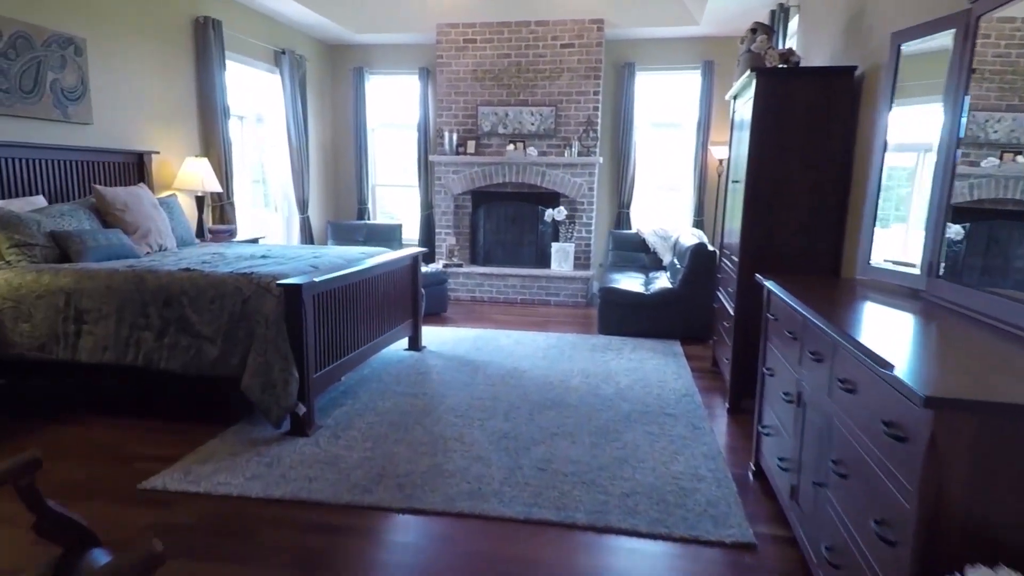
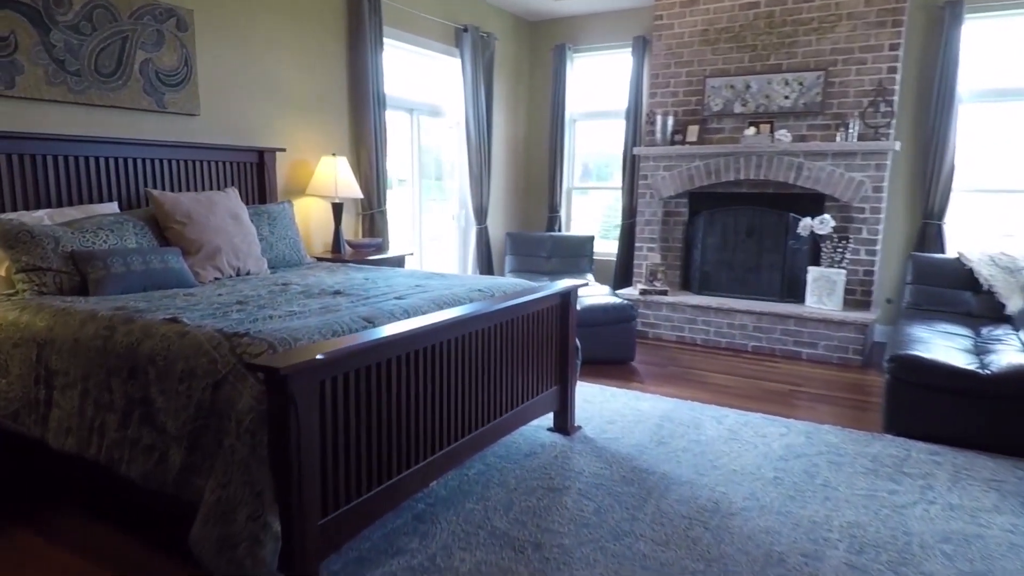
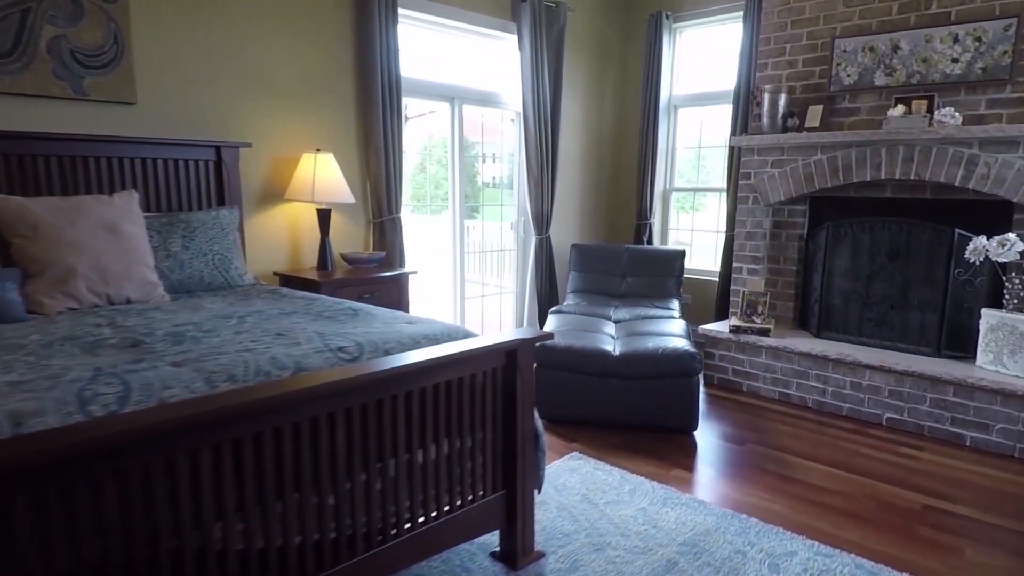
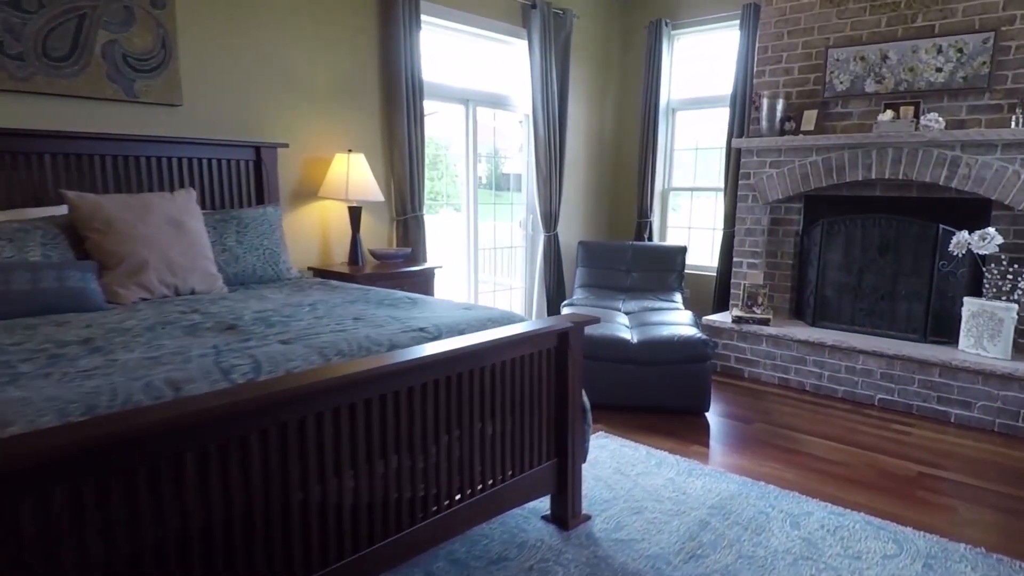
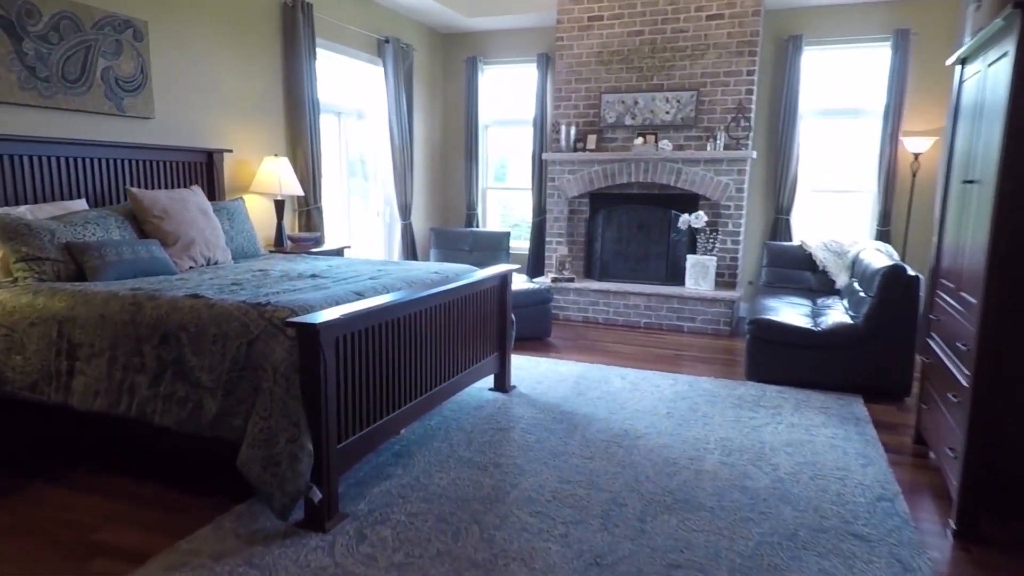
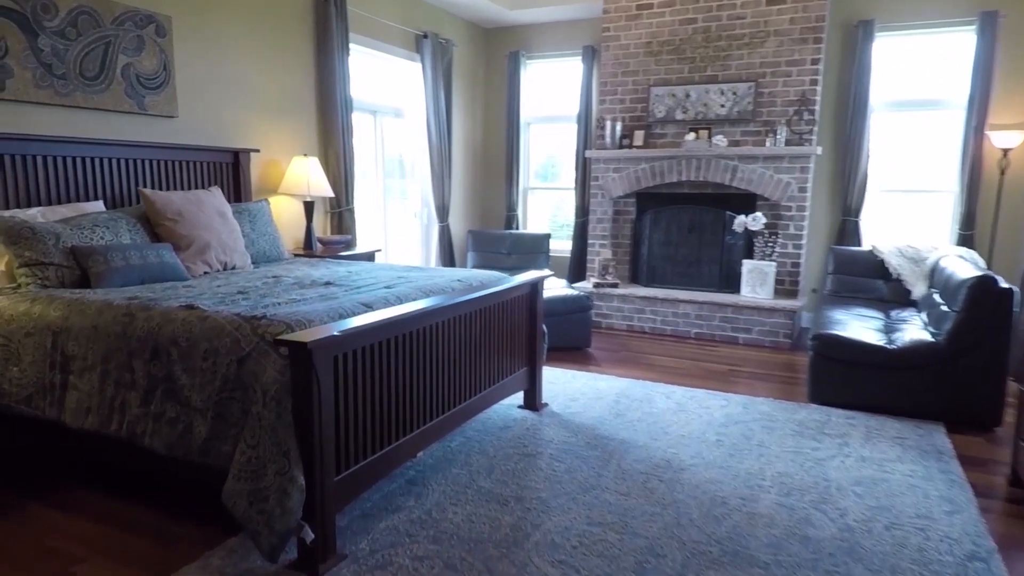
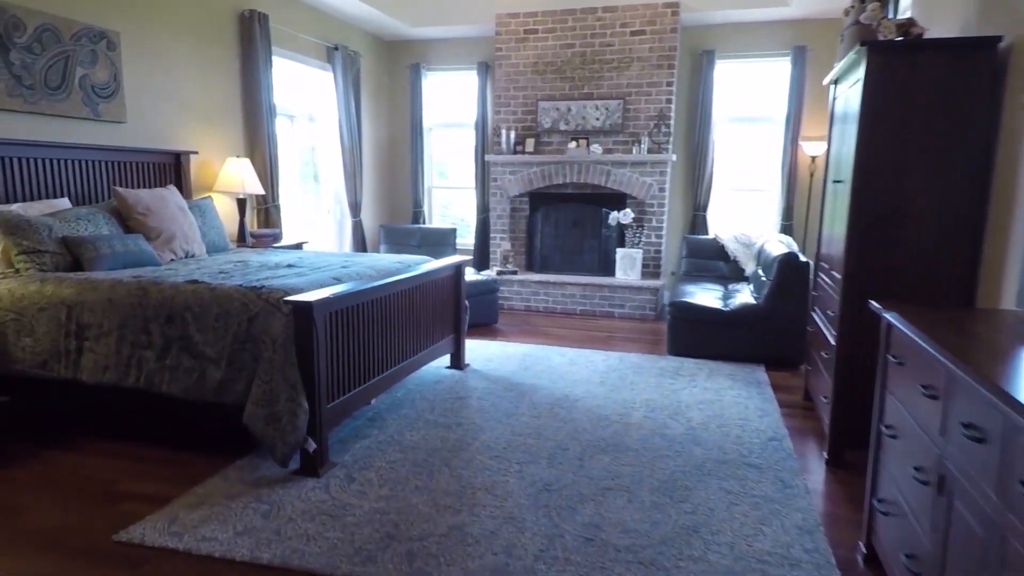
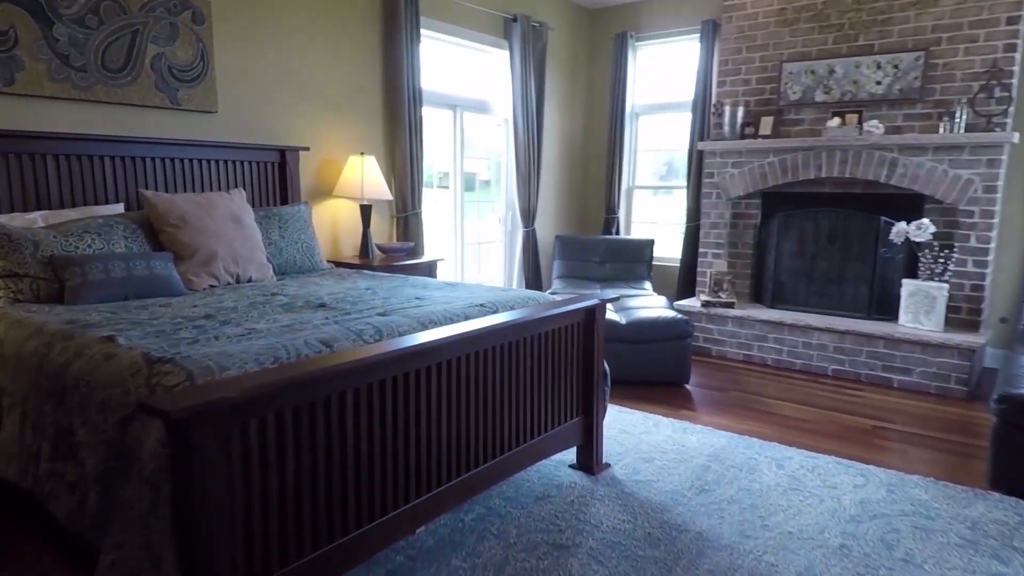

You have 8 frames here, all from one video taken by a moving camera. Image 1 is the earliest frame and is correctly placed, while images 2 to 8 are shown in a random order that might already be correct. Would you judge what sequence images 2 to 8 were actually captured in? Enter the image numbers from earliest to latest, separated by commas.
7, 5, 6, 2, 8, 4, 3
